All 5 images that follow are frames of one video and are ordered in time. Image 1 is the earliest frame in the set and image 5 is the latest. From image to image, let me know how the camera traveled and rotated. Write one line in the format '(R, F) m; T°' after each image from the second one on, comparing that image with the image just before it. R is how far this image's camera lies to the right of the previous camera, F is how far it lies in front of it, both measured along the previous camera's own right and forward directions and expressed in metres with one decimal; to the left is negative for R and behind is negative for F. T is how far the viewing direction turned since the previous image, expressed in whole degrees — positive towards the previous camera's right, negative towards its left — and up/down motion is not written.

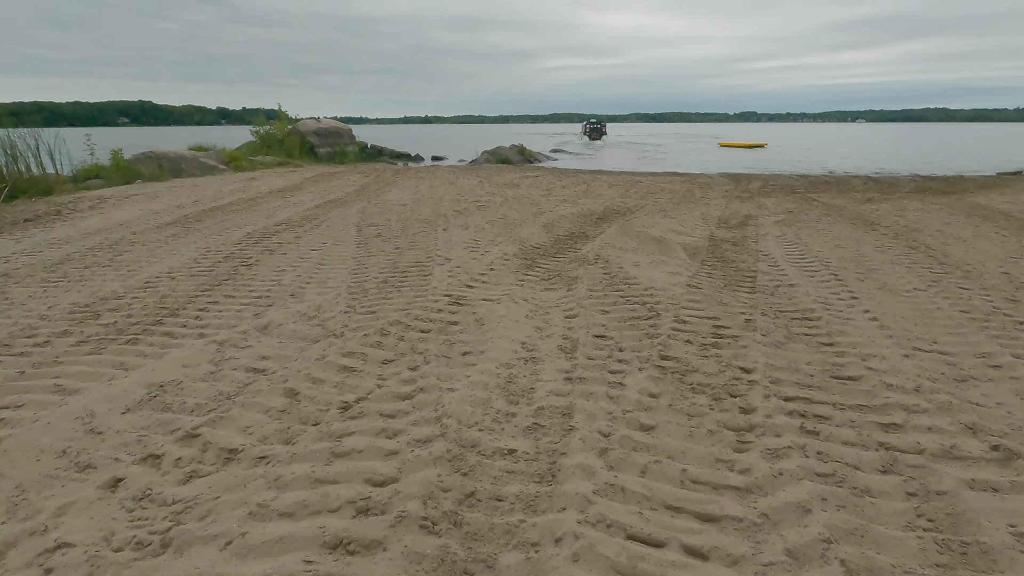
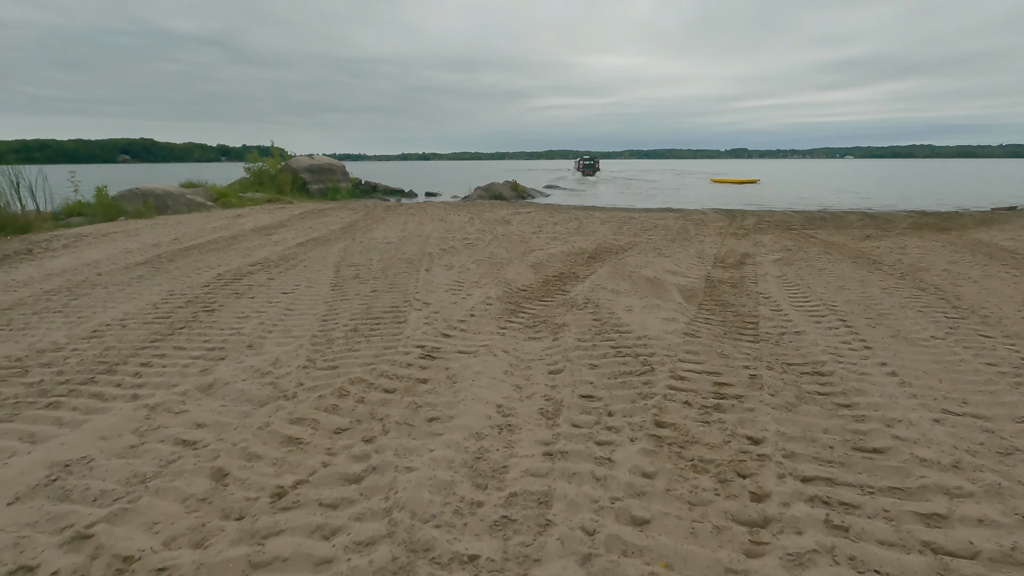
(+0.1, +0.4) m; 0°
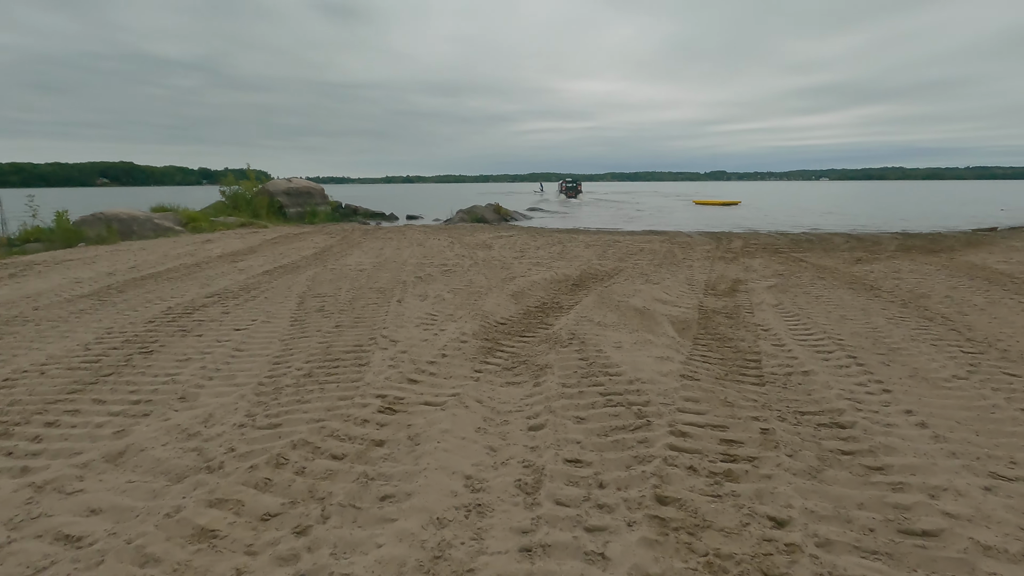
(+0.1, +0.6) m; +2°
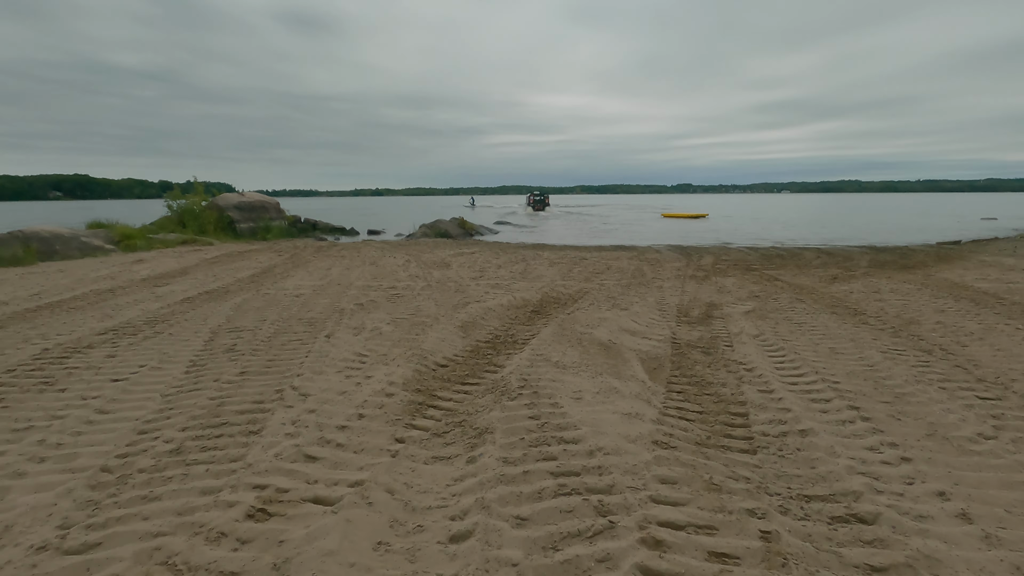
(+0.3, +0.9) m; +3°
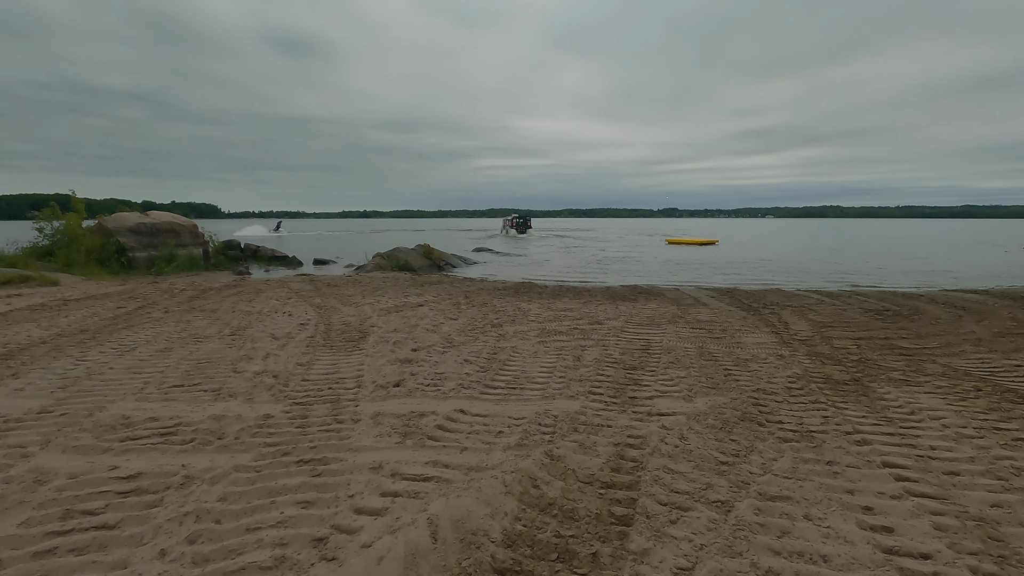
(+0.4, +5.8) m; +1°
